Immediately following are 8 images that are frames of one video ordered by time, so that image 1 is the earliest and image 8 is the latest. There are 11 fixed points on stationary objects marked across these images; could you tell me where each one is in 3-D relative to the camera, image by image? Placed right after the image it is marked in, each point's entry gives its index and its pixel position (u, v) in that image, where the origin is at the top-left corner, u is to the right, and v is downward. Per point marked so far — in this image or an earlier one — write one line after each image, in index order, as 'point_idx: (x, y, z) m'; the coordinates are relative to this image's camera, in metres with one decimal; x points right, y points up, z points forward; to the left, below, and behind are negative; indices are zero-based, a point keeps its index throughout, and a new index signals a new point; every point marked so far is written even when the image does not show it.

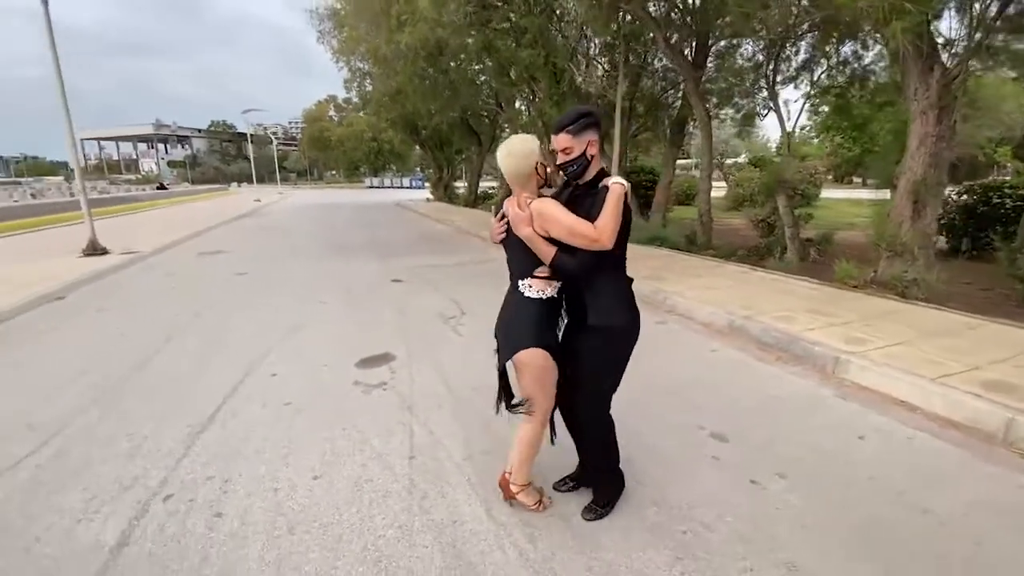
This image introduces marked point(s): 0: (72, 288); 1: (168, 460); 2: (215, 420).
0: (-9.1, 0.0, +9.9) m
1: (-2.6, -1.3, +3.7) m
2: (-2.7, -1.2, +4.3) m
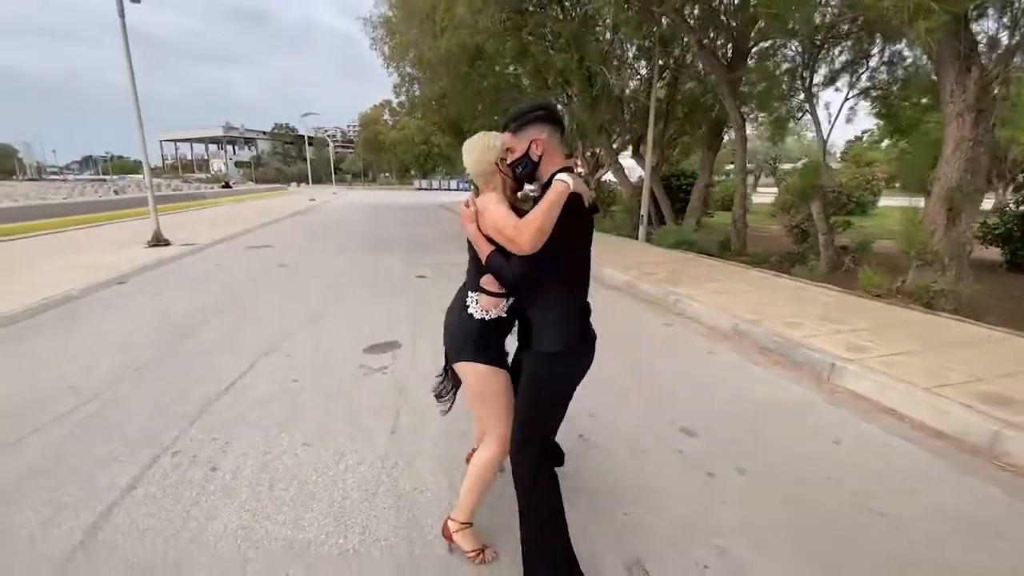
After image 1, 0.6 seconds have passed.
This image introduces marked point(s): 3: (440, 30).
0: (-8.7, +0.3, +10.9) m
1: (-2.9, -1.2, +4.2) m
2: (-2.8, -1.0, +4.8) m
3: (-2.7, +9.3, +17.4) m
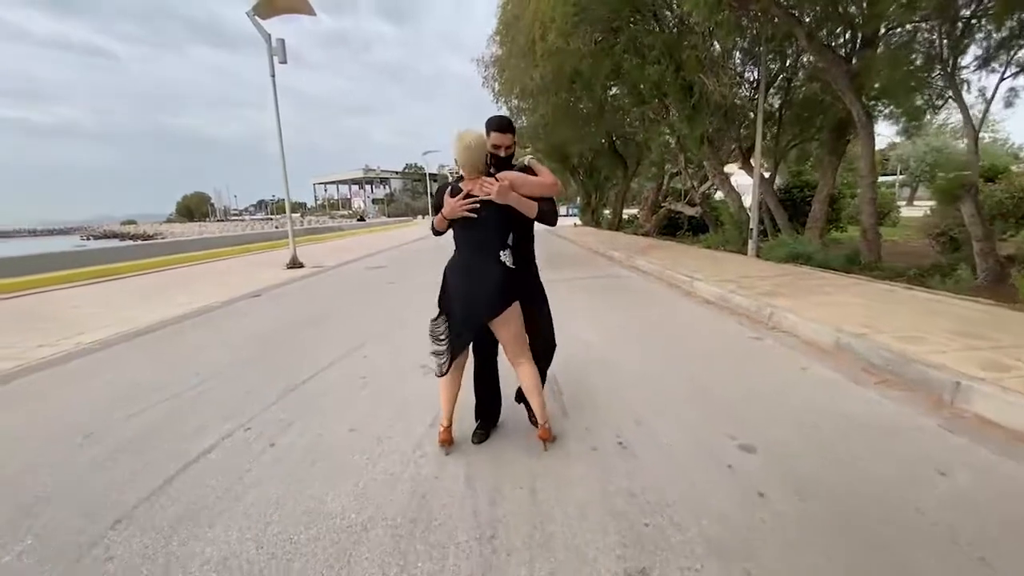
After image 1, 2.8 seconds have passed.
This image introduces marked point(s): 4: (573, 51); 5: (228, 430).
0: (-6.5, -0.1, +12.7) m
1: (-2.4, -1.2, +4.7) m
2: (-2.3, -1.0, +5.3) m
3: (+0.9, +8.6, +18.1) m
4: (+1.8, +7.0, +14.2) m
5: (-2.5, -1.2, +4.2) m
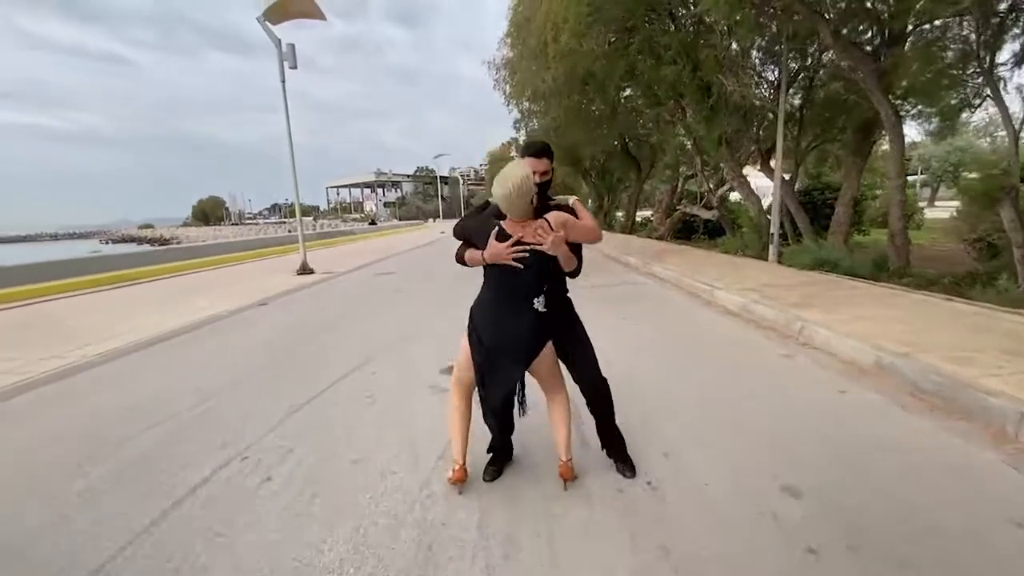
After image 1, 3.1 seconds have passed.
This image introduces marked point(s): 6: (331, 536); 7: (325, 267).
0: (-6.2, -0.3, +12.5) m
1: (-2.3, -1.3, +4.4) m
2: (-2.1, -1.2, +5.0) m
3: (+1.4, +8.4, +17.8) m
4: (+2.1, +6.8, +13.9) m
5: (-2.3, -1.4, +3.9) m
6: (-1.1, -1.5, +2.9) m
7: (-7.5, +0.8, +19.4) m
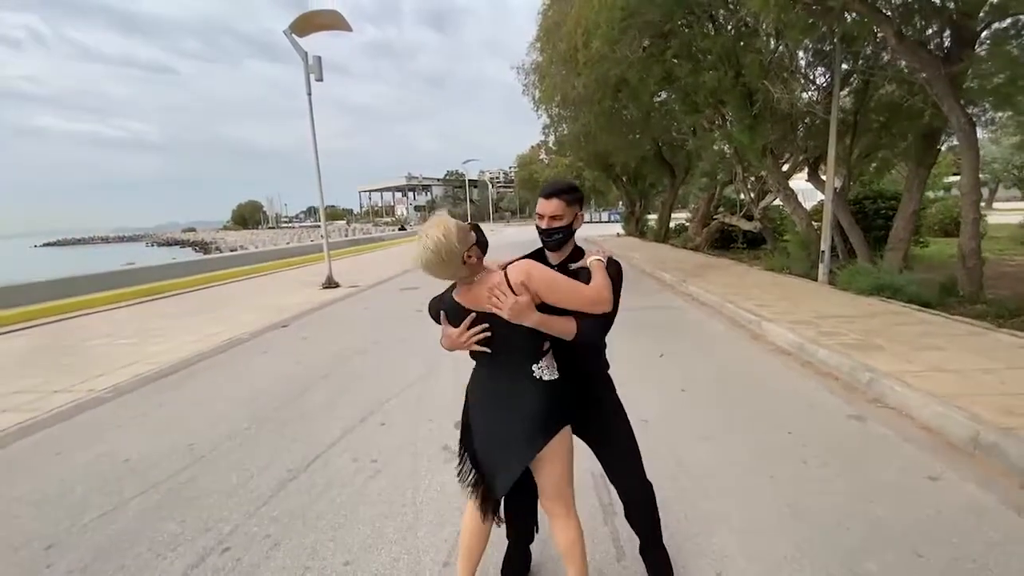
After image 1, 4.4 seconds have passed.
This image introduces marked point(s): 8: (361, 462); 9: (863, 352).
0: (-5.5, -0.8, +12.3) m
1: (-2.1, -1.8, +3.9) m
2: (-1.9, -1.7, +4.5) m
3: (+2.4, +7.8, +17.1) m
4: (+2.9, +6.3, +13.2) m
5: (-2.2, -1.9, +3.4) m
6: (-1.0, -2.0, +2.3) m
7: (-6.4, +0.3, +19.2) m
8: (-1.4, -1.7, +4.5) m
9: (+4.6, -0.8, +6.3) m
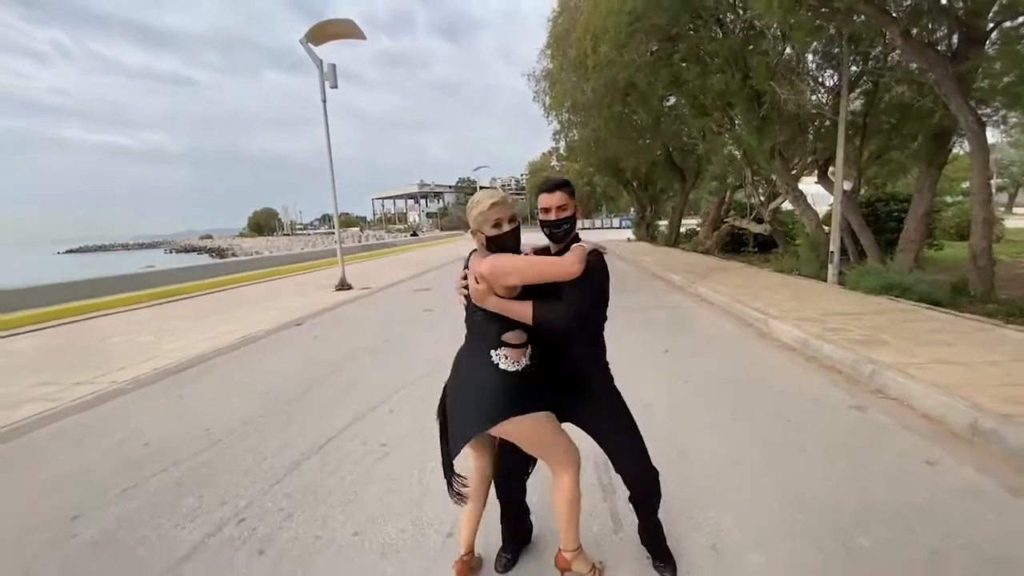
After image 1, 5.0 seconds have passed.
0: (-5.3, -0.8, +12.5) m
1: (-2.1, -1.7, +4.1) m
2: (-1.9, -1.6, +4.7) m
3: (+2.7, +7.8, +17.3) m
4: (+3.2, +6.3, +13.4) m
5: (-2.2, -1.8, +3.6) m
6: (-1.0, -1.8, +2.5) m
7: (-6.0, +0.2, +19.5) m
8: (-1.4, -1.6, +4.7) m
9: (+4.6, -0.8, +6.3) m
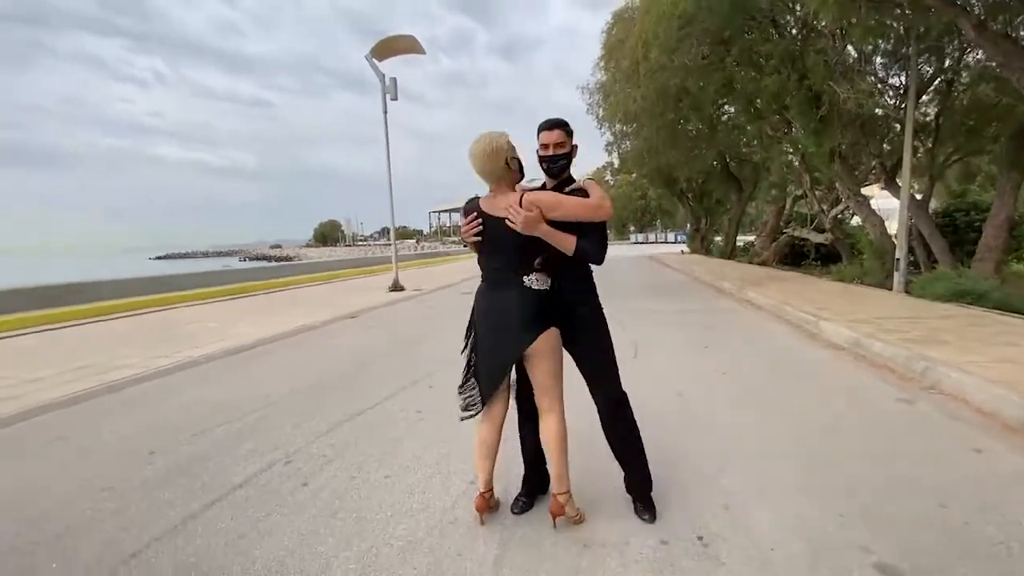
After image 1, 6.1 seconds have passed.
0: (-4.1, -0.7, +13.2) m
1: (-1.9, -1.4, +4.5) m
2: (-1.6, -1.3, +5.0) m
3: (+4.6, +7.5, +17.3) m
4: (+4.6, +6.1, +13.3) m
5: (-2.0, -1.4, +4.0) m
6: (-1.0, -1.5, +2.8) m
7: (-4.1, +0.1, +20.3) m
8: (-1.1, -1.3, +5.0) m
9: (+5.1, -0.7, +6.0) m
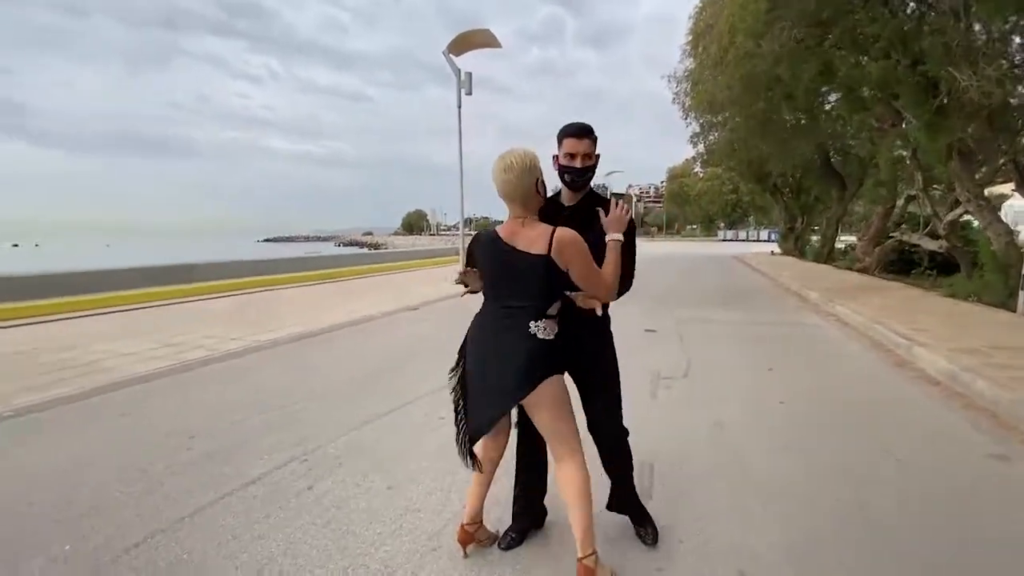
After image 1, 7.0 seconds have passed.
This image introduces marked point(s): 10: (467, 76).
0: (-2.5, -0.5, +13.6) m
1: (-1.7, -1.4, +4.6) m
2: (-1.3, -1.3, +5.1) m
3: (+7.2, +7.3, +16.1) m
4: (+6.4, +5.9, +12.1) m
5: (-1.9, -1.5, +4.1) m
6: (-1.1, -1.6, +2.8) m
7: (-1.3, +0.4, +20.5) m
8: (-0.8, -1.3, +5.0) m
9: (+5.4, -1.0, +4.9) m
10: (-1.7, +7.9, +18.0) m
